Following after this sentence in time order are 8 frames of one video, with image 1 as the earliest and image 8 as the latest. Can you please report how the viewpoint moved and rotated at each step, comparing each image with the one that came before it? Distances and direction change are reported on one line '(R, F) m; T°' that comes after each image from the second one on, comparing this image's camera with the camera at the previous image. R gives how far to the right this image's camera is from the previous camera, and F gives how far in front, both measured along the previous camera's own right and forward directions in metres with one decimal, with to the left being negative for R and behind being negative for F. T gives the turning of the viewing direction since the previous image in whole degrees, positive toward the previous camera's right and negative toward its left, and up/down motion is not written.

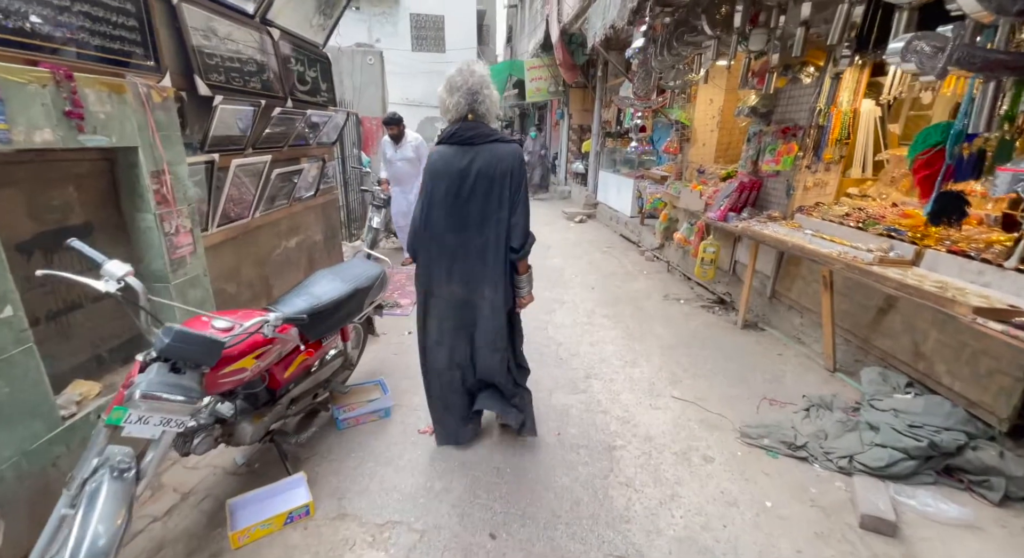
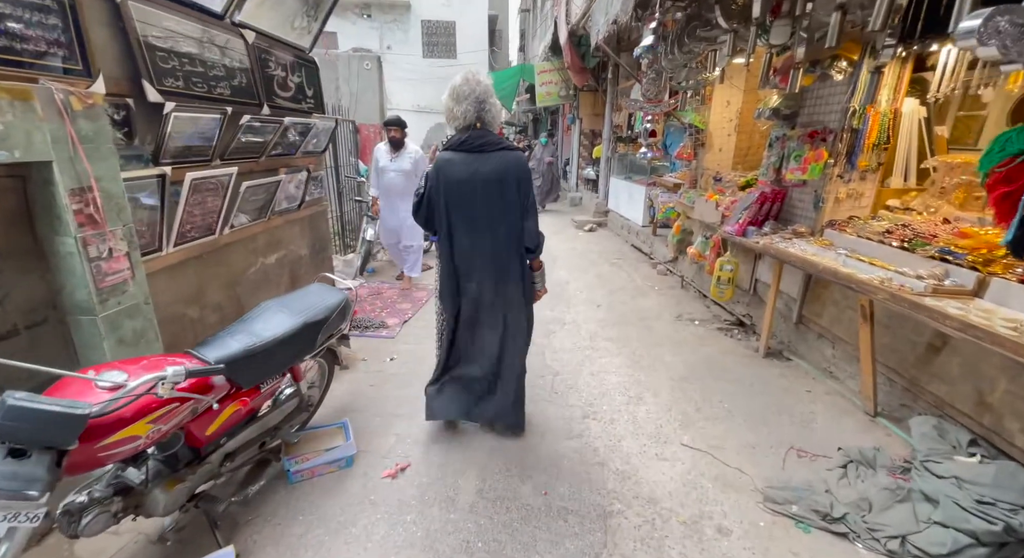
(+0.2, +0.4) m; -2°
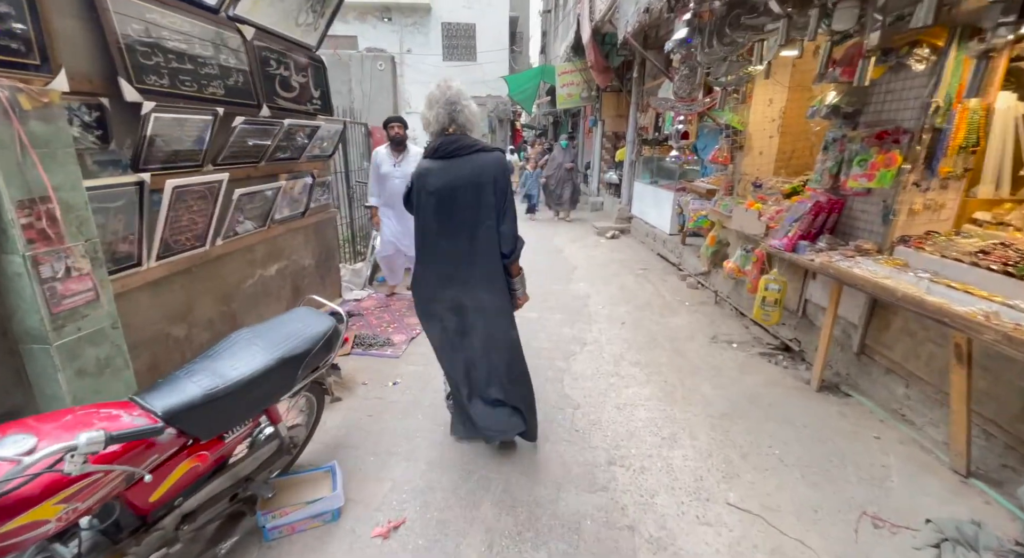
(0.0, +0.3) m; -2°
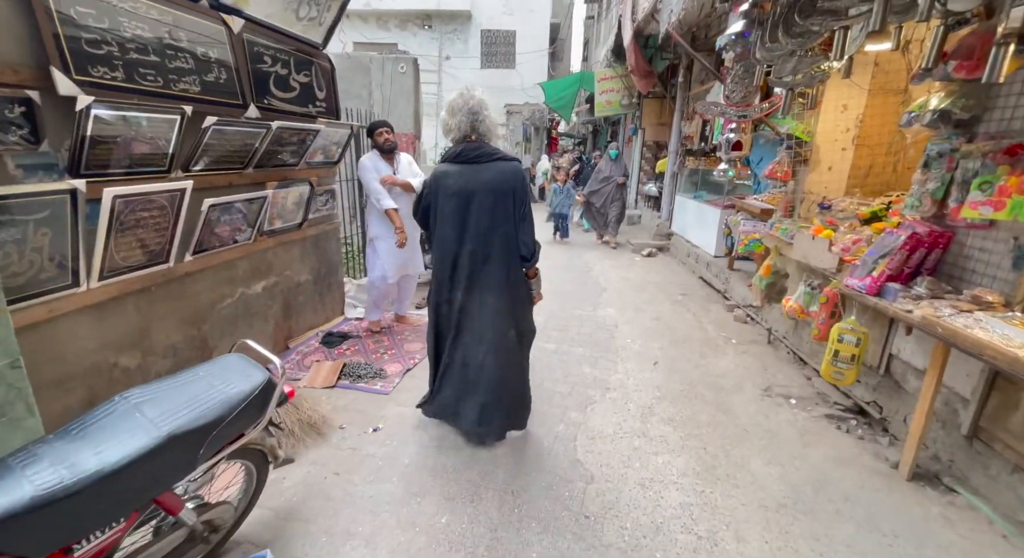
(+0.2, +0.5) m; -4°
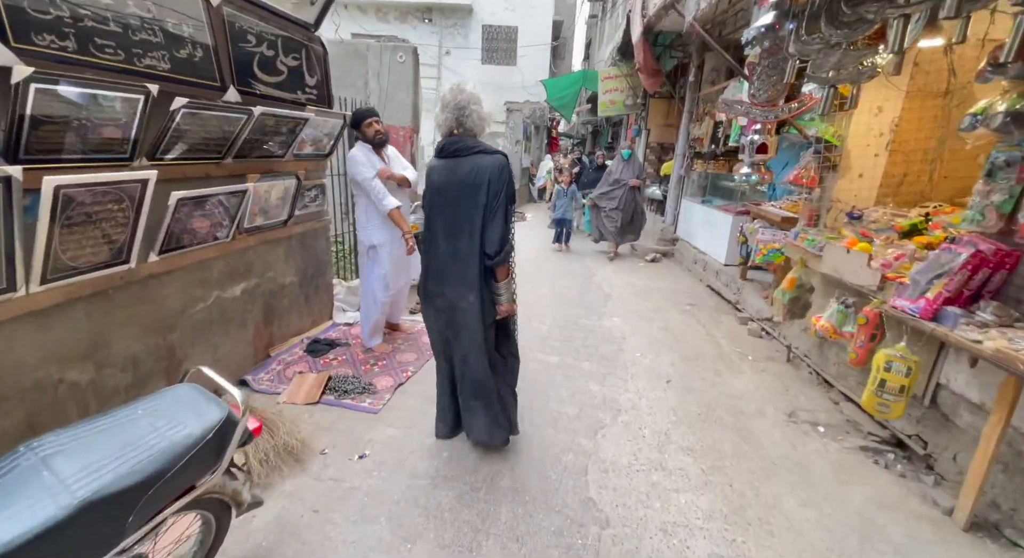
(-0.1, +0.3) m; +1°
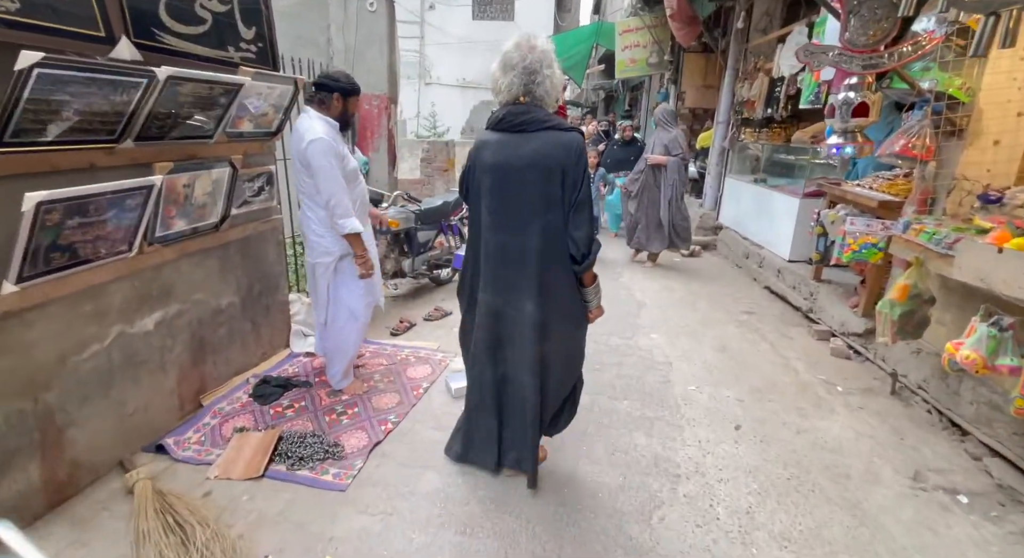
(0.0, +0.8) m; -1°
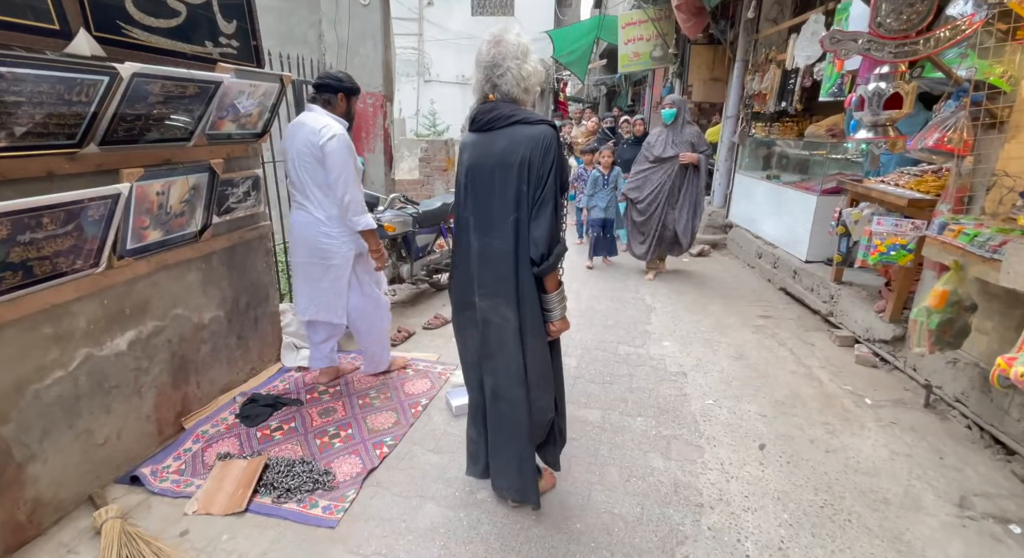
(0.0, +0.2) m; 0°
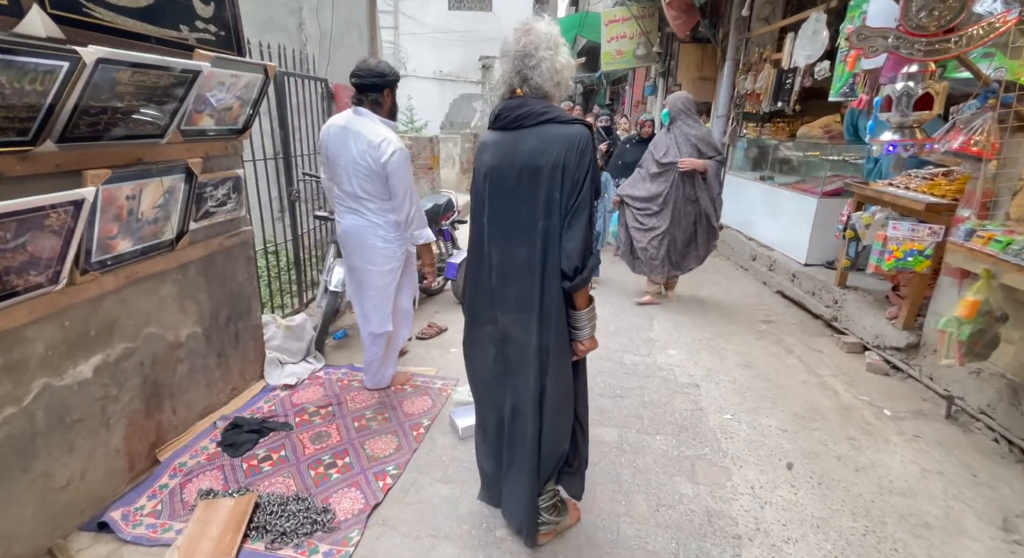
(-0.2, +0.2) m; +3°
